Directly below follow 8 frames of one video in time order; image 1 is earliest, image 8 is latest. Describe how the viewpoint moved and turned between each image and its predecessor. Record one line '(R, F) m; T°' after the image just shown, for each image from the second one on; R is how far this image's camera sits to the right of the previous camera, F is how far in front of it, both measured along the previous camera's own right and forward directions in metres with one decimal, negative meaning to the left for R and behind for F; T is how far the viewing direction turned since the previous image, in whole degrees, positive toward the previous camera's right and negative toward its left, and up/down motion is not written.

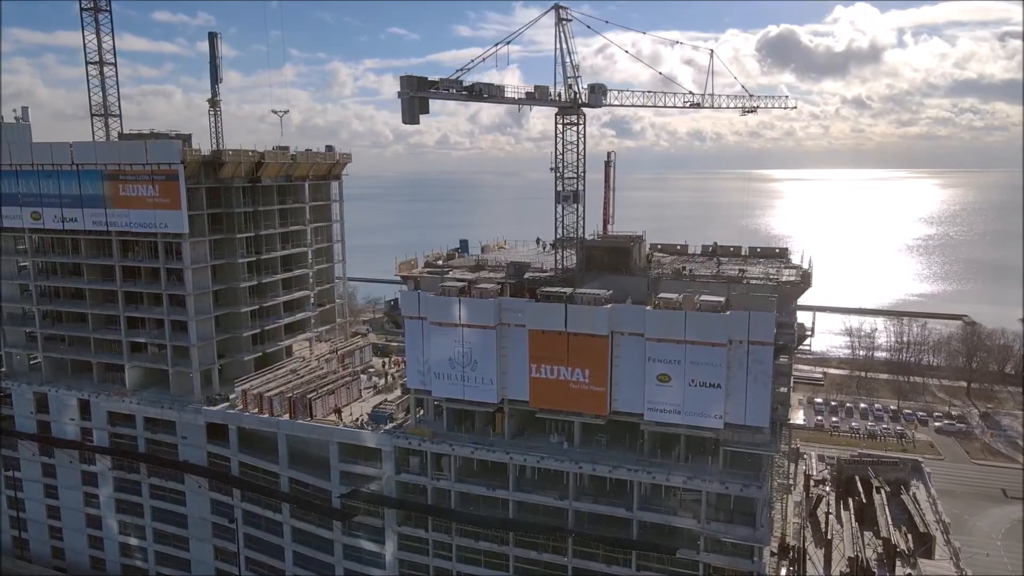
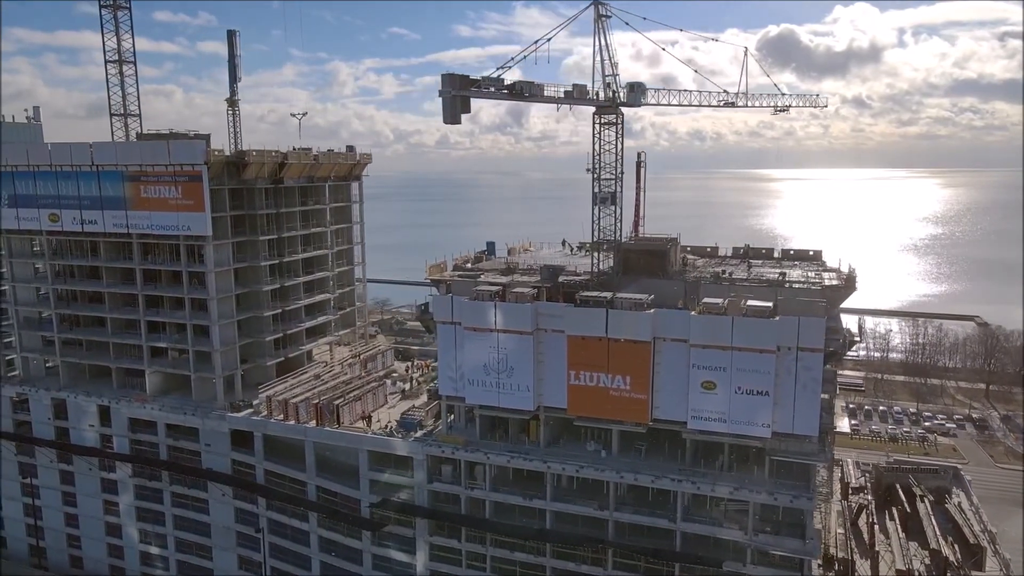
(-2.2, +1.2) m; 0°
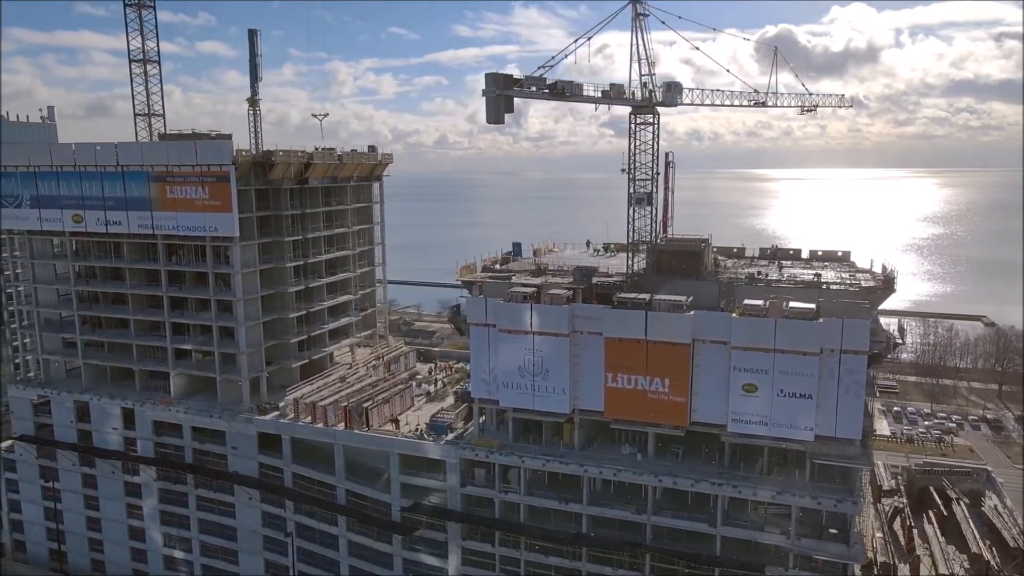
(-2.2, +0.4) m; 0°
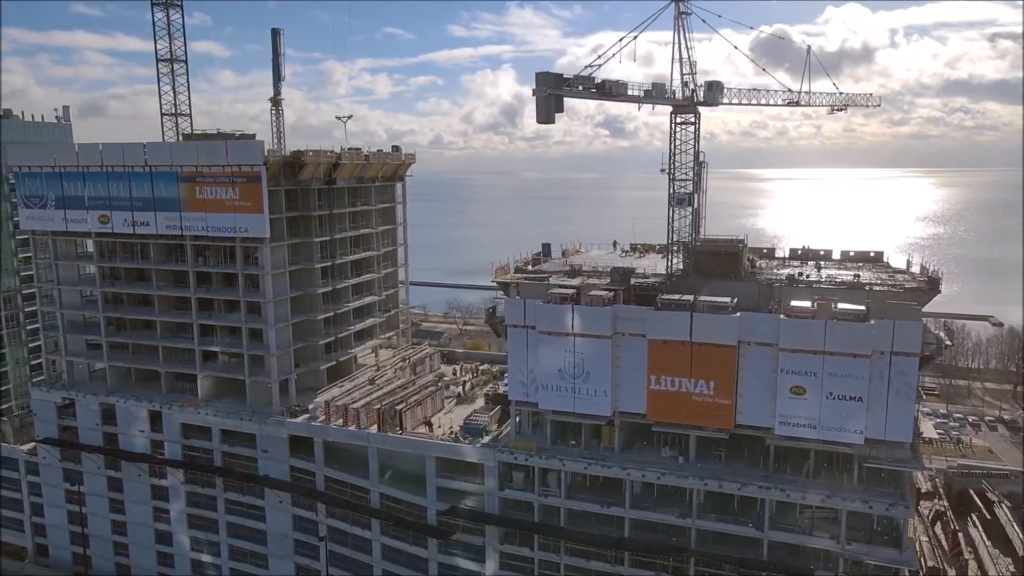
(-2.5, +0.5) m; 0°
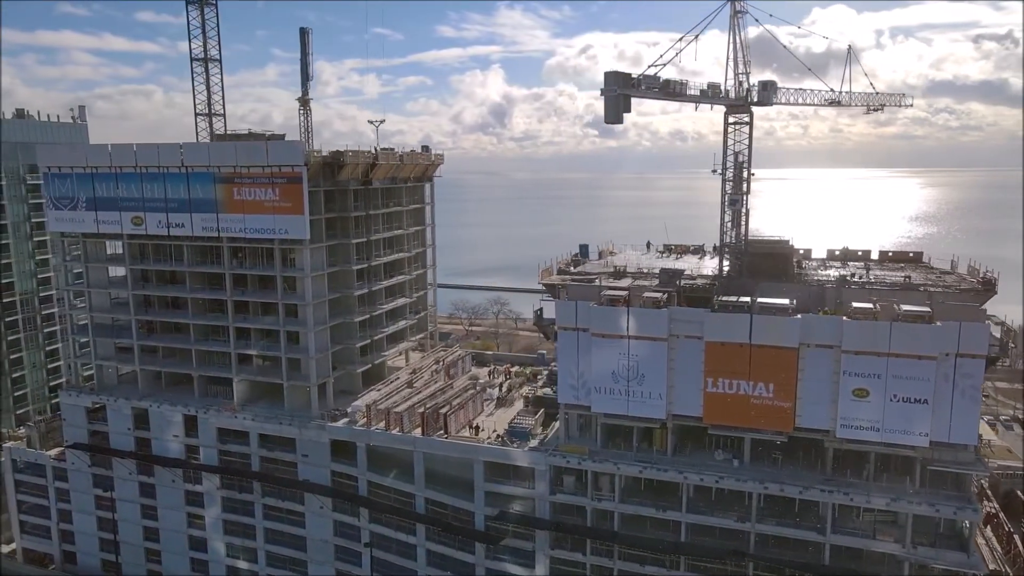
(-3.6, +0.5) m; +1°
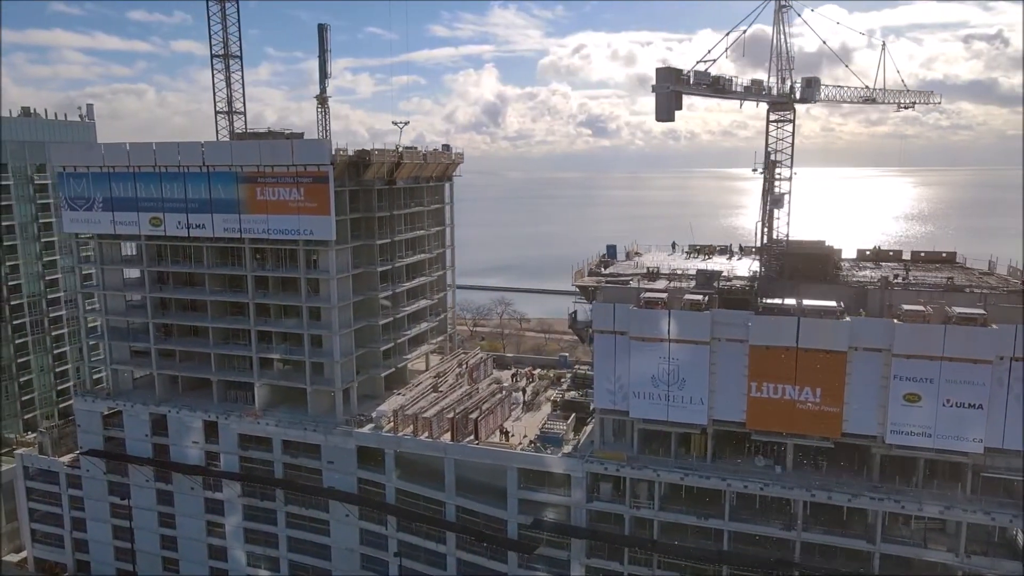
(-2.4, +1.1) m; 0°
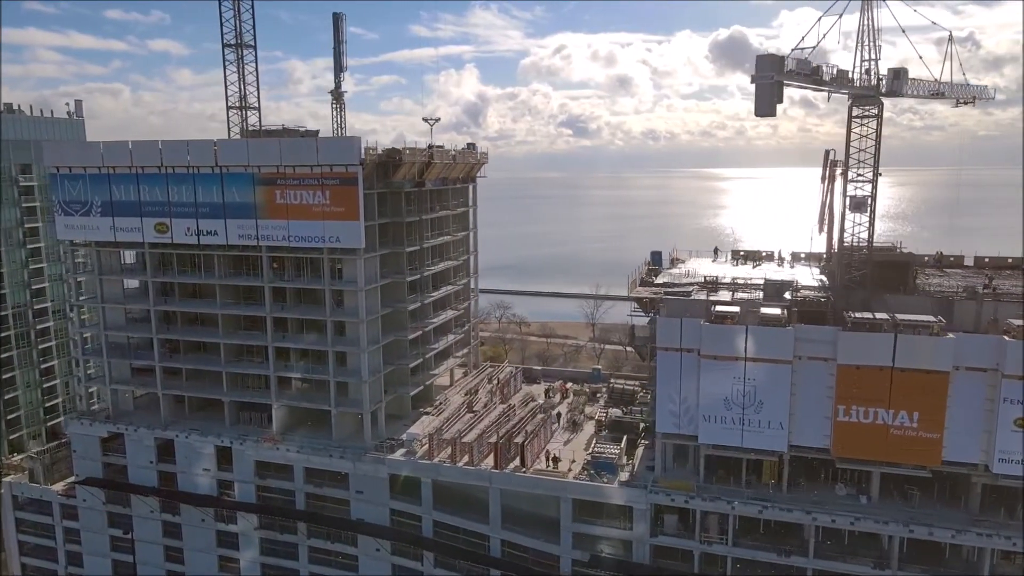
(-3.9, +4.2) m; +1°
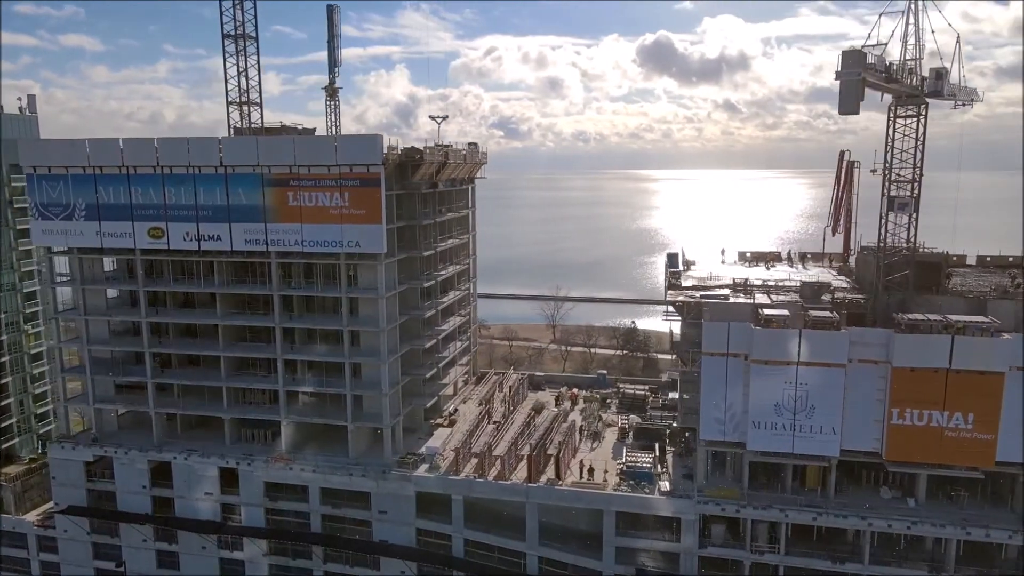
(-5.2, +2.1) m; +5°
